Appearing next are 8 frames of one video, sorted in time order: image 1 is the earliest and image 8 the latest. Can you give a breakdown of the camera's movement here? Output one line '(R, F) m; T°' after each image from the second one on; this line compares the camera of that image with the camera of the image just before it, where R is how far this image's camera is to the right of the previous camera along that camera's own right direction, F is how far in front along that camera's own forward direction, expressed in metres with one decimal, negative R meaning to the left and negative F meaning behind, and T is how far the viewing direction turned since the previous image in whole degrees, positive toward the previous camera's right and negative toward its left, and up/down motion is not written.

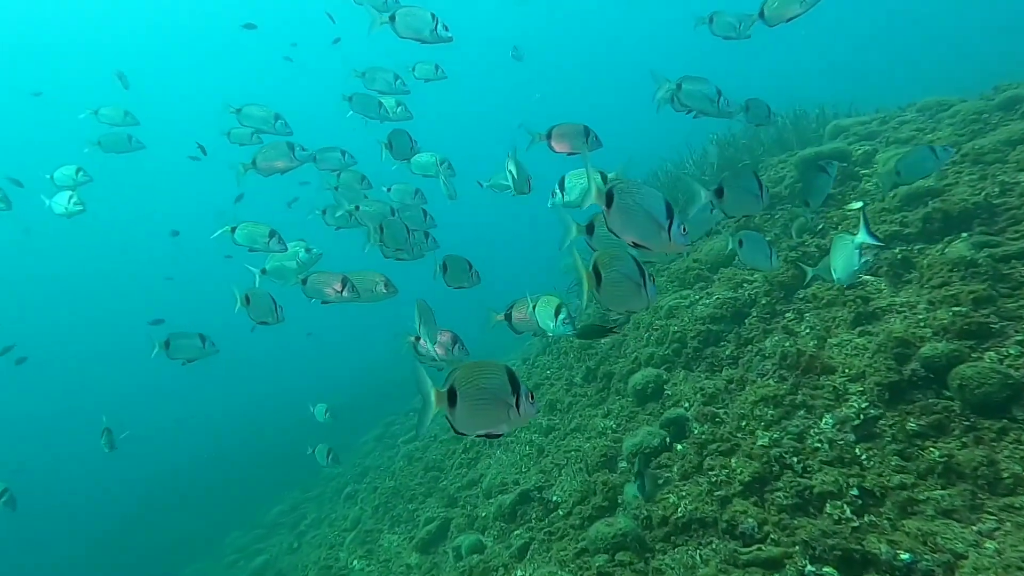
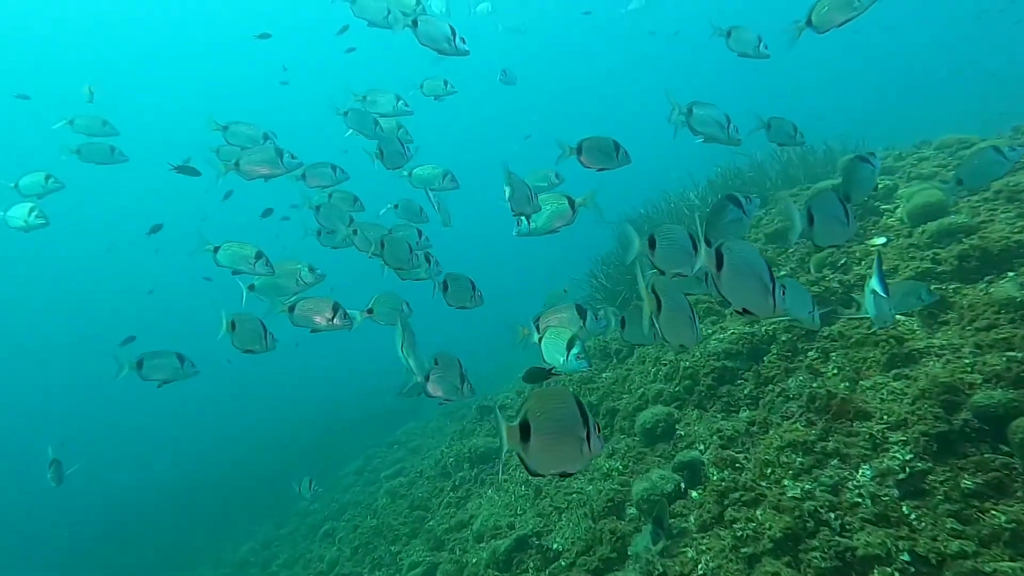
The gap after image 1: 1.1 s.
(-0.1, +0.4) m; +1°
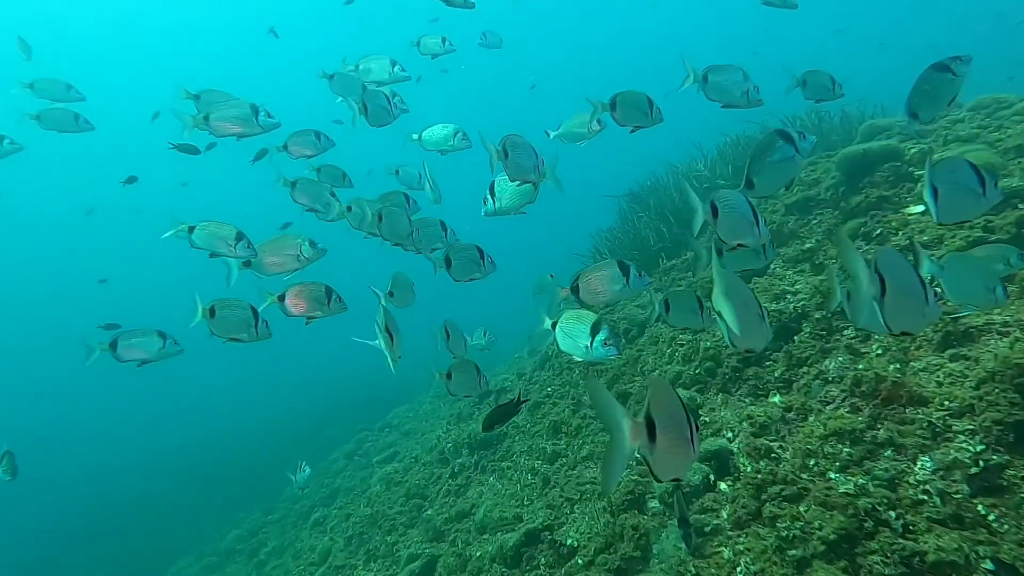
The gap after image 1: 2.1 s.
(-0.2, +0.5) m; +1°
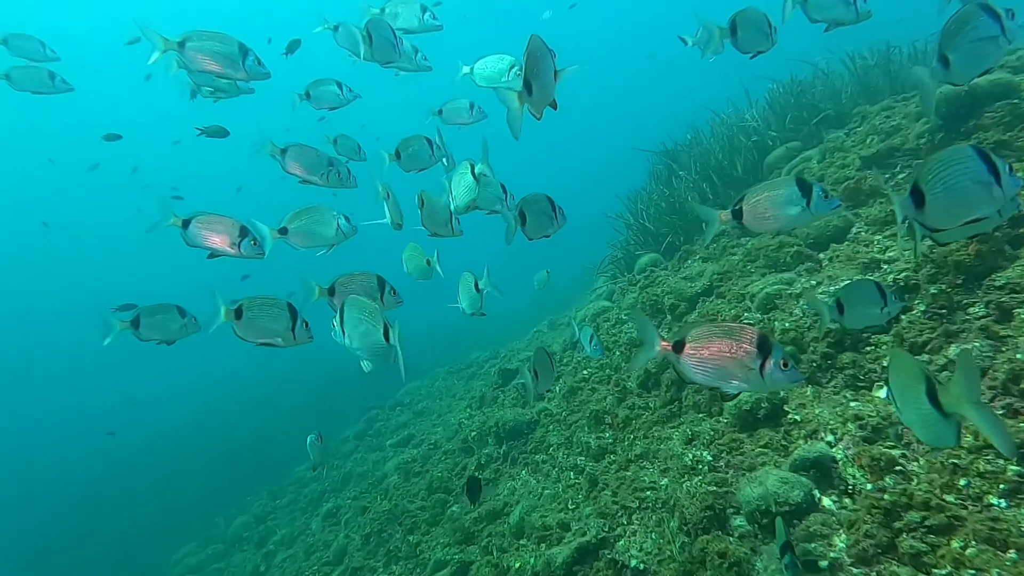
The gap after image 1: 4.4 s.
(-0.3, +0.9) m; -1°
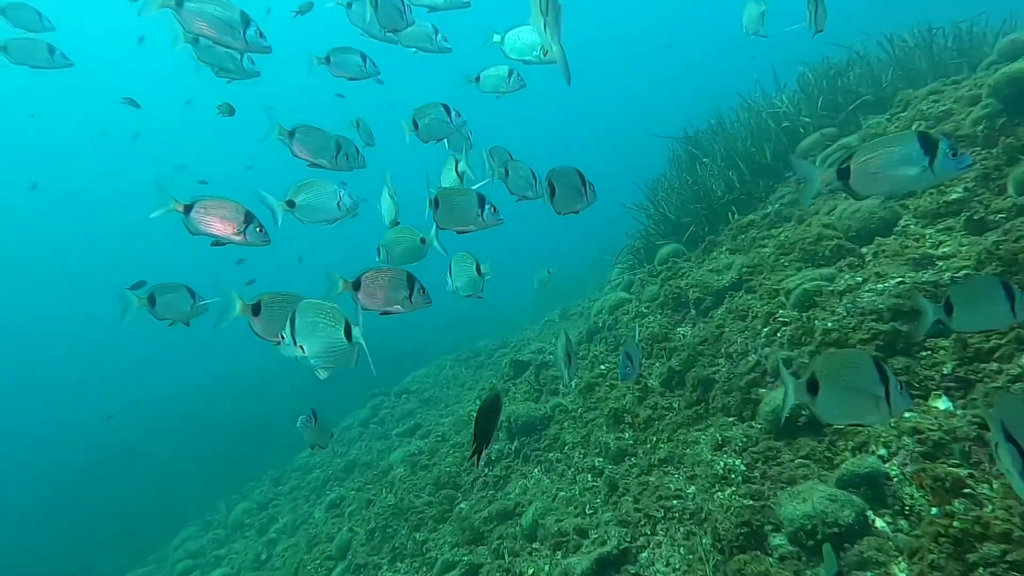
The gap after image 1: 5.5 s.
(-0.1, +0.3) m; -1°
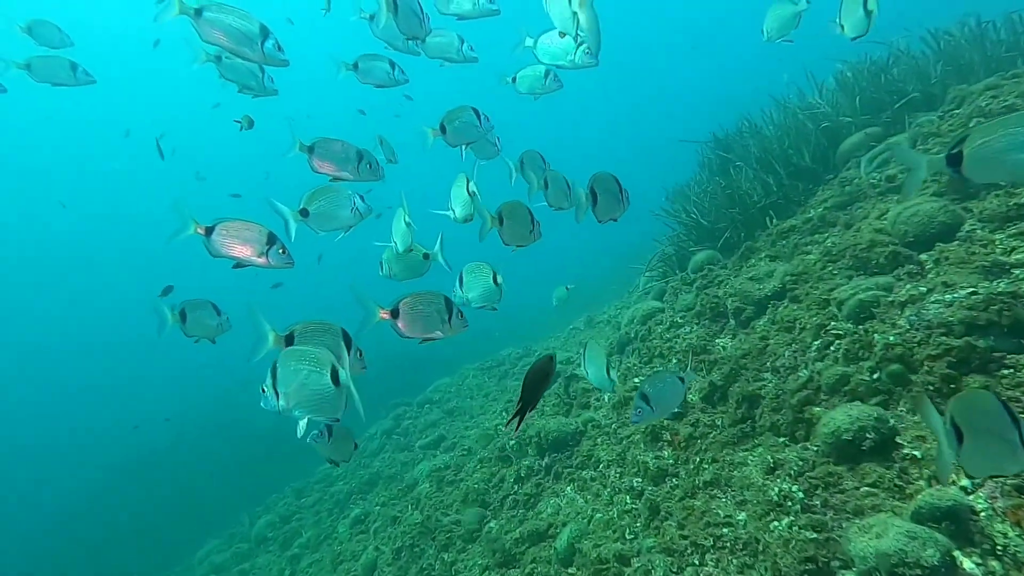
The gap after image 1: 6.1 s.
(-0.1, +0.2) m; -2°
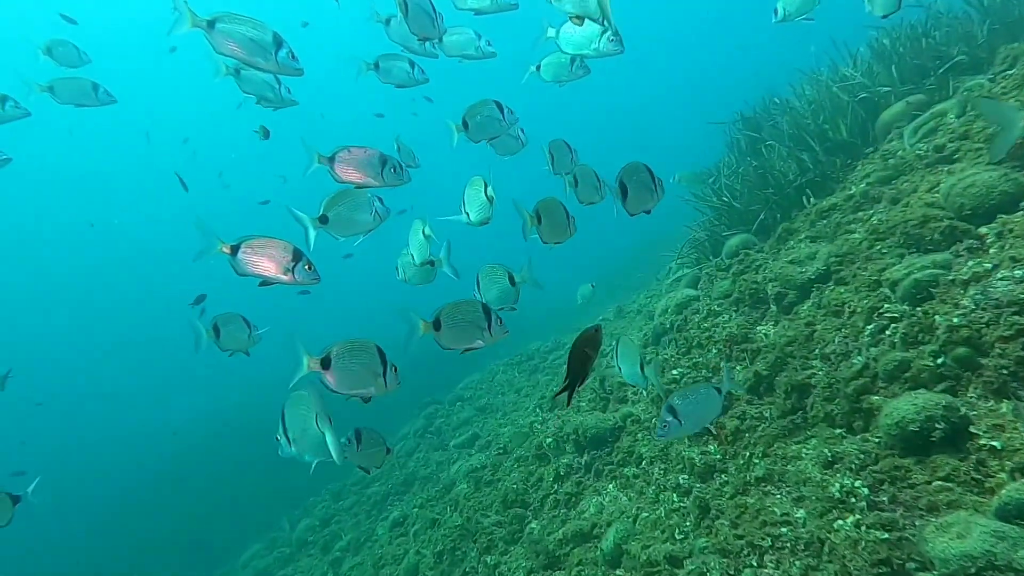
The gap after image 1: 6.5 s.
(-0.1, +0.1) m; -2°
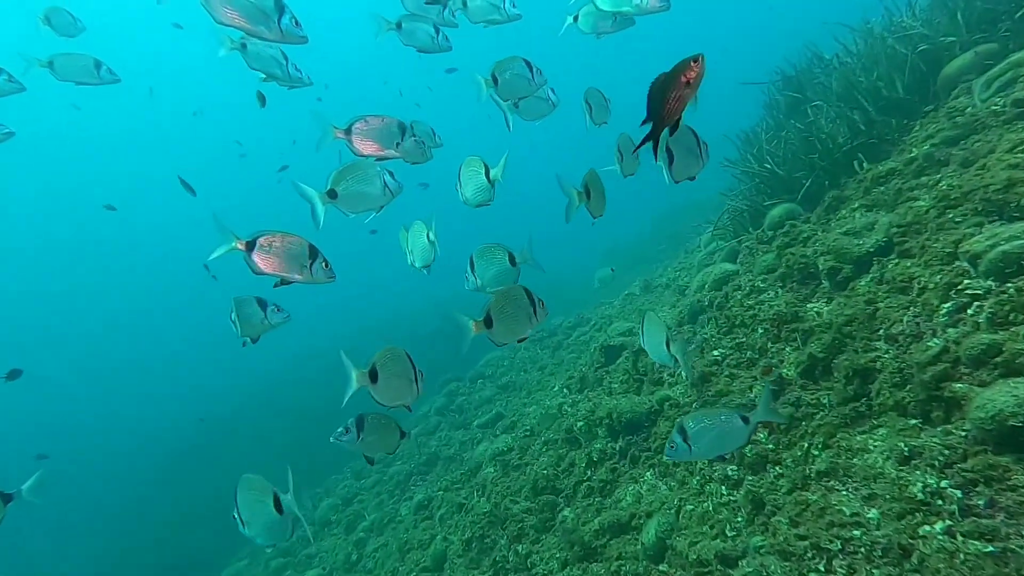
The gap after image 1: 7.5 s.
(-0.2, +0.4) m; -1°
